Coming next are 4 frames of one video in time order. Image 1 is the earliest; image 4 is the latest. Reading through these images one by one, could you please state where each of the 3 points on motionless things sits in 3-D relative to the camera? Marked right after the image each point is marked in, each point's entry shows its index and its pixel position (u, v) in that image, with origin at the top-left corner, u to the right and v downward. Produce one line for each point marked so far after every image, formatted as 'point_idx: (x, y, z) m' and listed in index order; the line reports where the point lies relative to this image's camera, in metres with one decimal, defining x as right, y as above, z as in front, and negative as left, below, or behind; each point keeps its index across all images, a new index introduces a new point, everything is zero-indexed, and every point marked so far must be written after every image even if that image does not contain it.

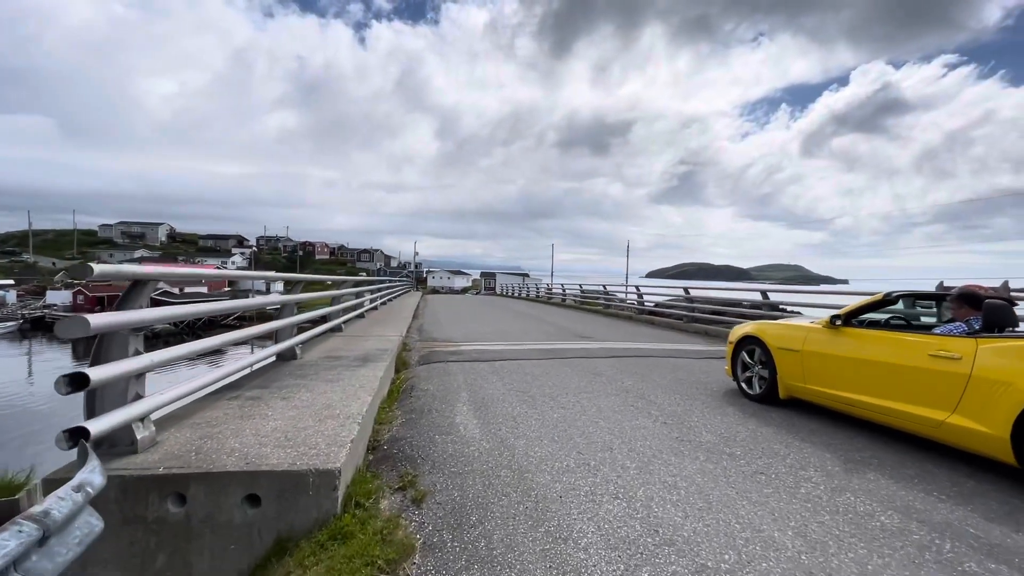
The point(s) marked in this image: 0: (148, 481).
0: (-2.0, -1.0, +2.6) m
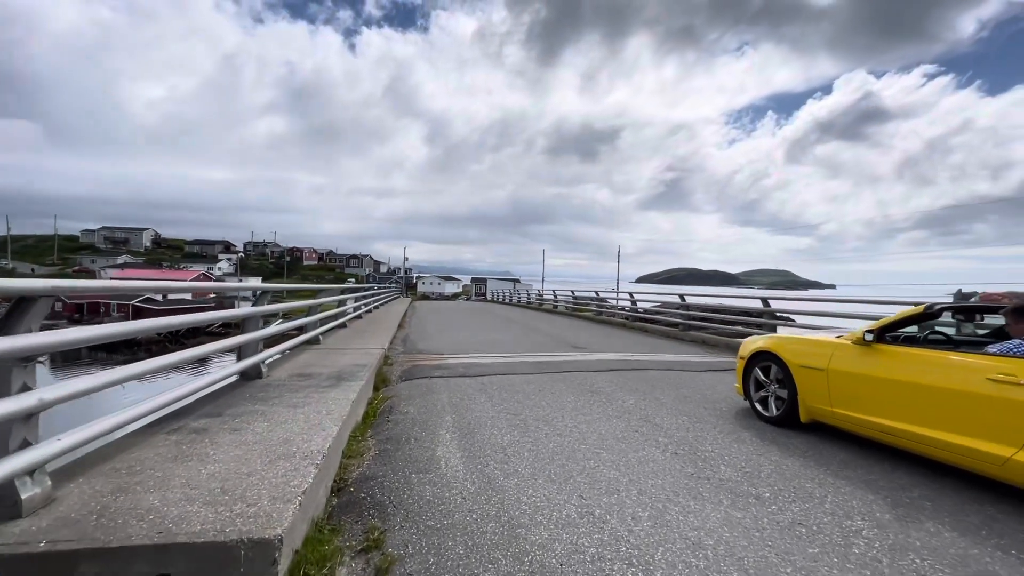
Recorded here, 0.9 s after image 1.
0: (-2.0, -1.1, +2.0) m
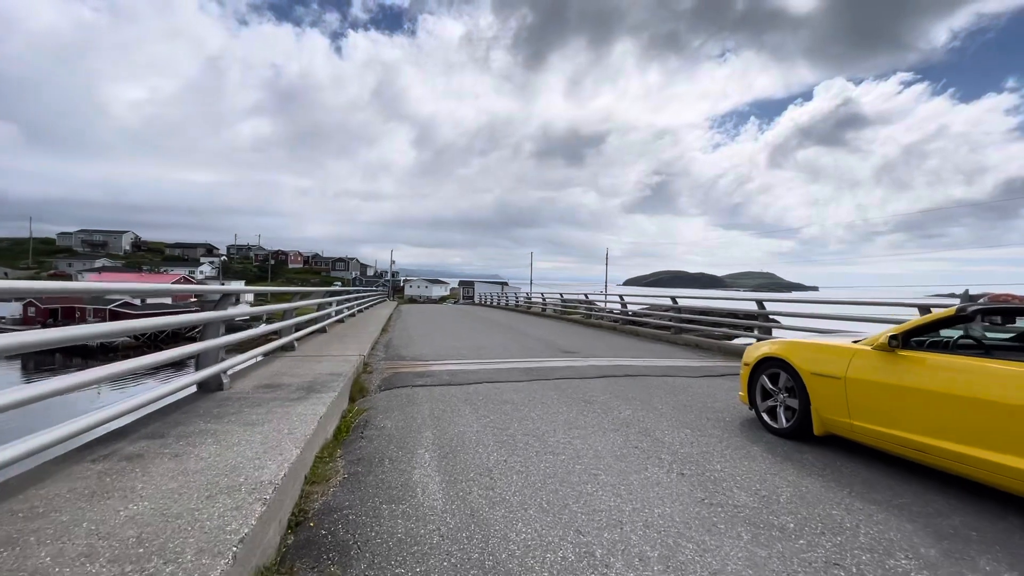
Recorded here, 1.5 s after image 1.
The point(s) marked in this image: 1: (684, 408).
0: (-2.1, -1.1, +1.5) m
1: (+1.9, -1.4, +5.4) m
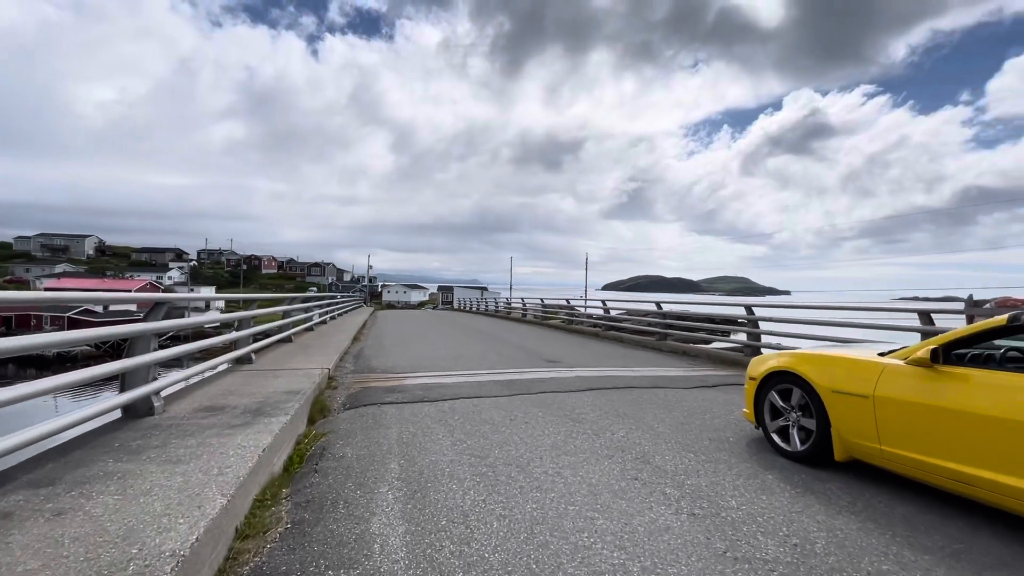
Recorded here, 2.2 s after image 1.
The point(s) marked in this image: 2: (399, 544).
0: (-2.1, -1.1, +0.8) m
1: (+1.7, -1.4, +4.9) m
2: (-0.6, -1.4, +2.6) m
